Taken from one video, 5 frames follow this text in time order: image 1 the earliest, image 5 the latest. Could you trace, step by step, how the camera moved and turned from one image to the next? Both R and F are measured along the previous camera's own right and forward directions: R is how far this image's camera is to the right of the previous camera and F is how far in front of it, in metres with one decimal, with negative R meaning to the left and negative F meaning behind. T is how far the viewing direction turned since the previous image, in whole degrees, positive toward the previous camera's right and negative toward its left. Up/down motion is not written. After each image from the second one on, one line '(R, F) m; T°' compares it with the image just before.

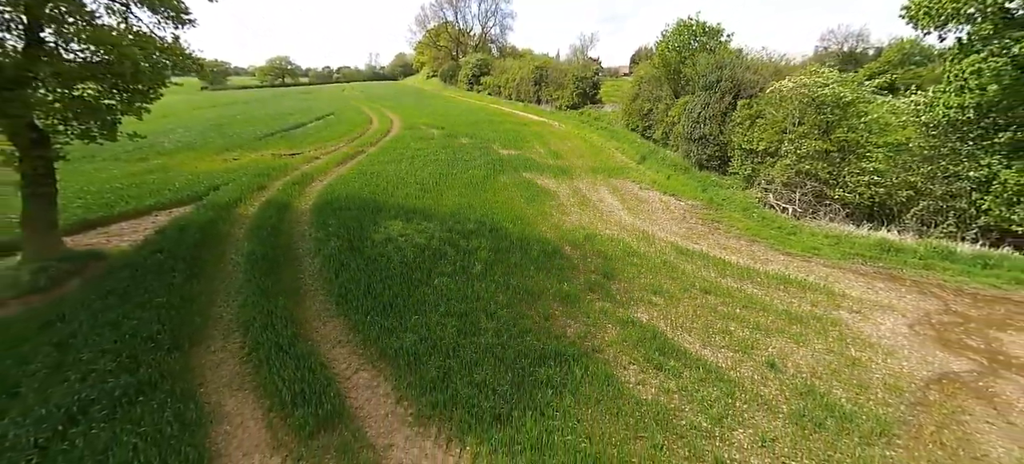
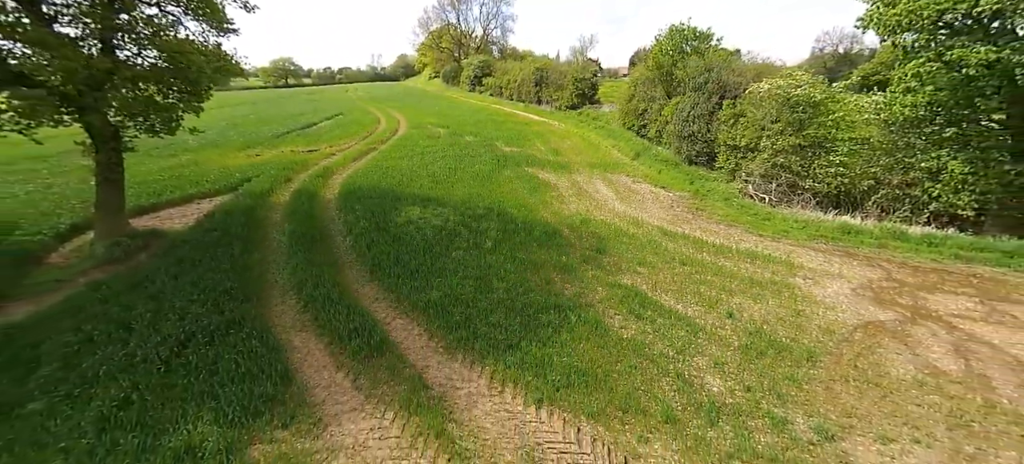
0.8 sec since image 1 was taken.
(-0.1, -1.3) m; 0°
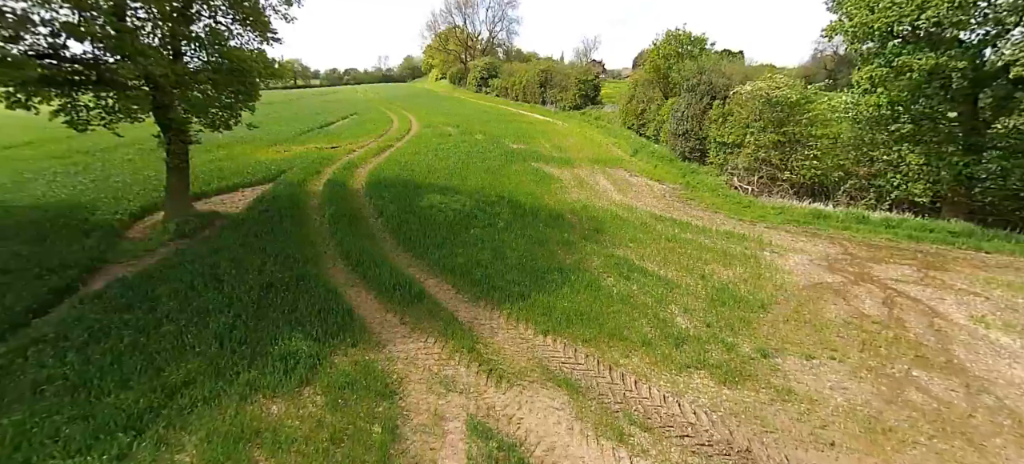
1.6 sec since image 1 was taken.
(-0.2, -1.6) m; -1°
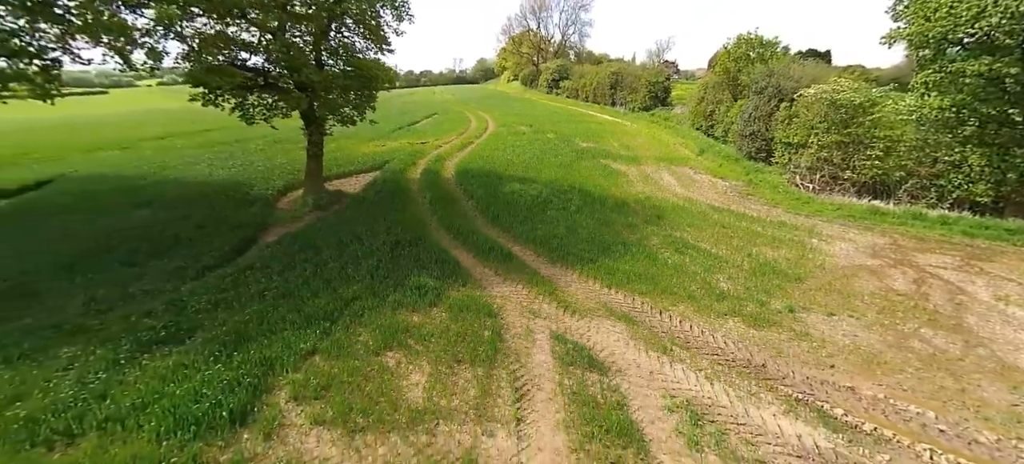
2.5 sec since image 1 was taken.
(-0.3, -2.2) m; -9°
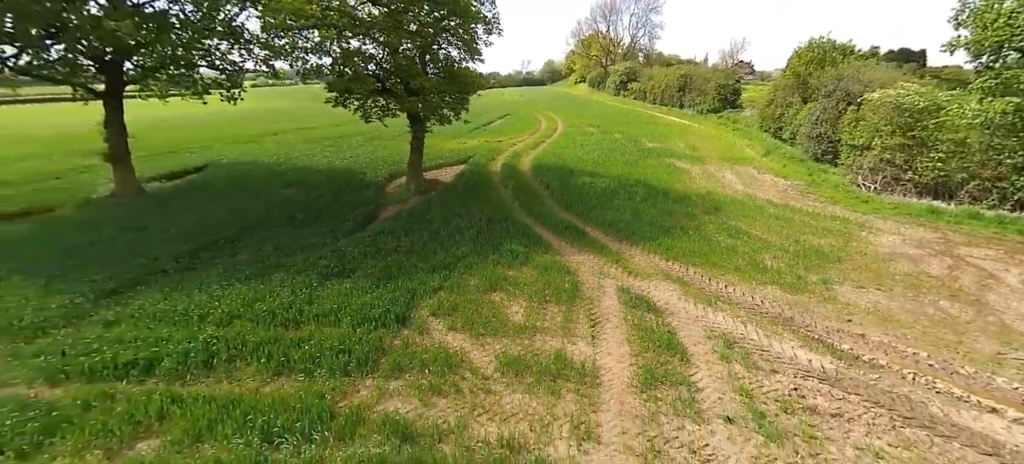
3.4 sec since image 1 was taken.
(-0.5, -2.5) m; -8°
